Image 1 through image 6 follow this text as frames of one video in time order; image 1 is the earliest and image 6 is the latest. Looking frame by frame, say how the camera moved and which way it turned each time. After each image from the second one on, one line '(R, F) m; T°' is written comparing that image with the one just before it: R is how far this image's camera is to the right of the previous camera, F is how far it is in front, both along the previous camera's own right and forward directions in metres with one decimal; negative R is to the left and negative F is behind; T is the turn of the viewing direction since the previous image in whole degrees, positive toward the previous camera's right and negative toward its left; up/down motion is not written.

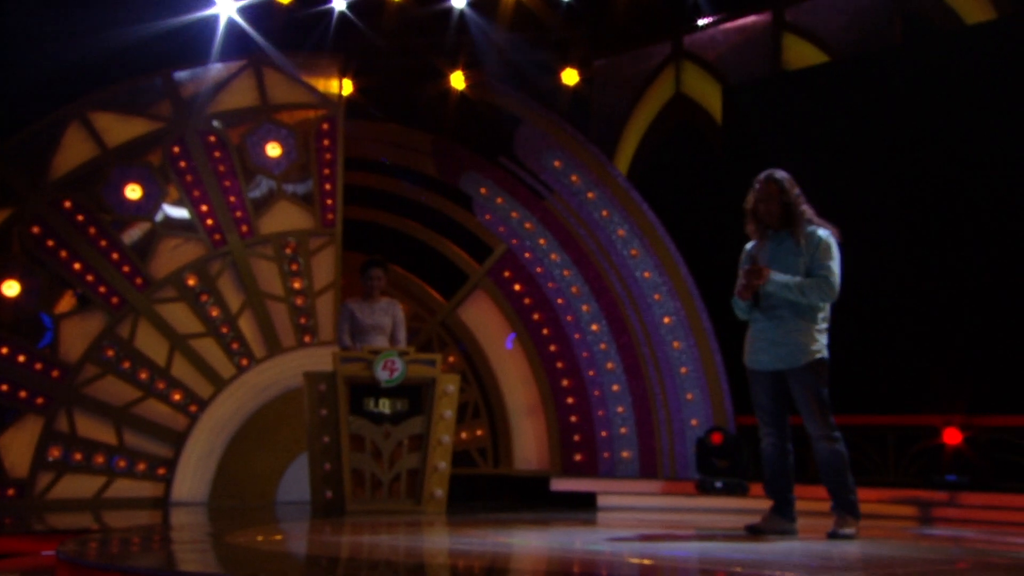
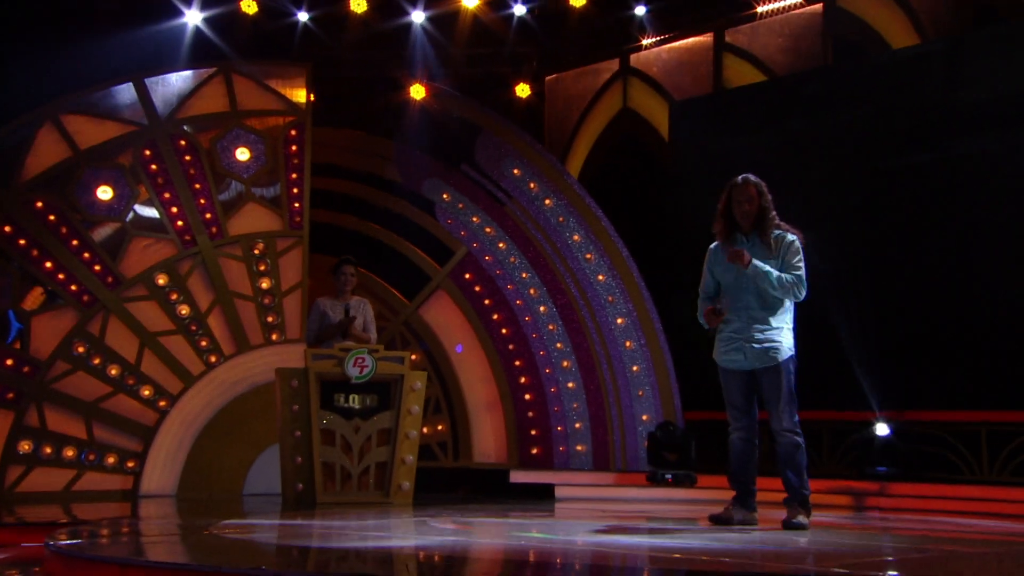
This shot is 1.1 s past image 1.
(+0.3, -0.2) m; 0°
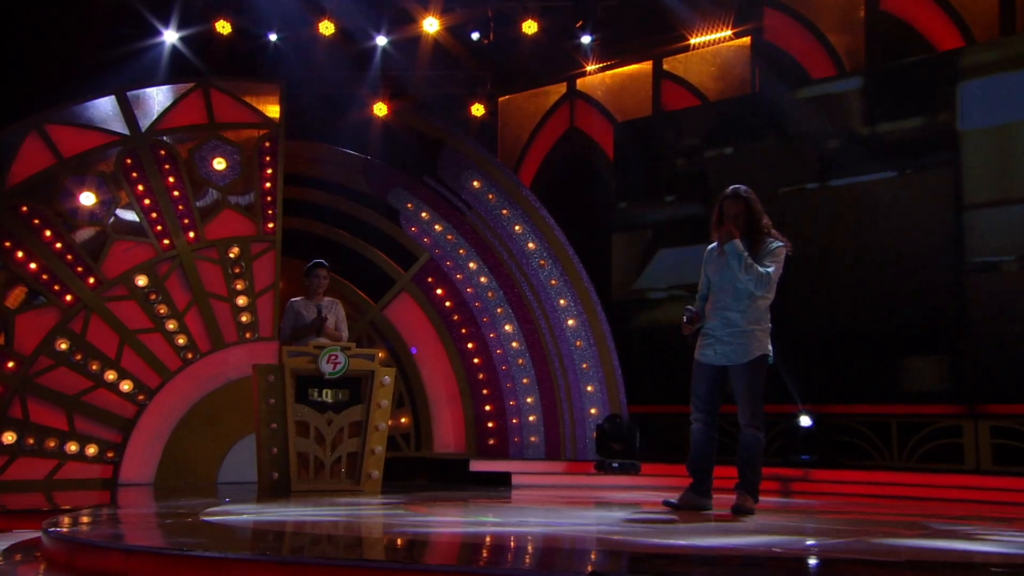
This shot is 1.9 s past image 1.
(+0.2, -0.5) m; +2°
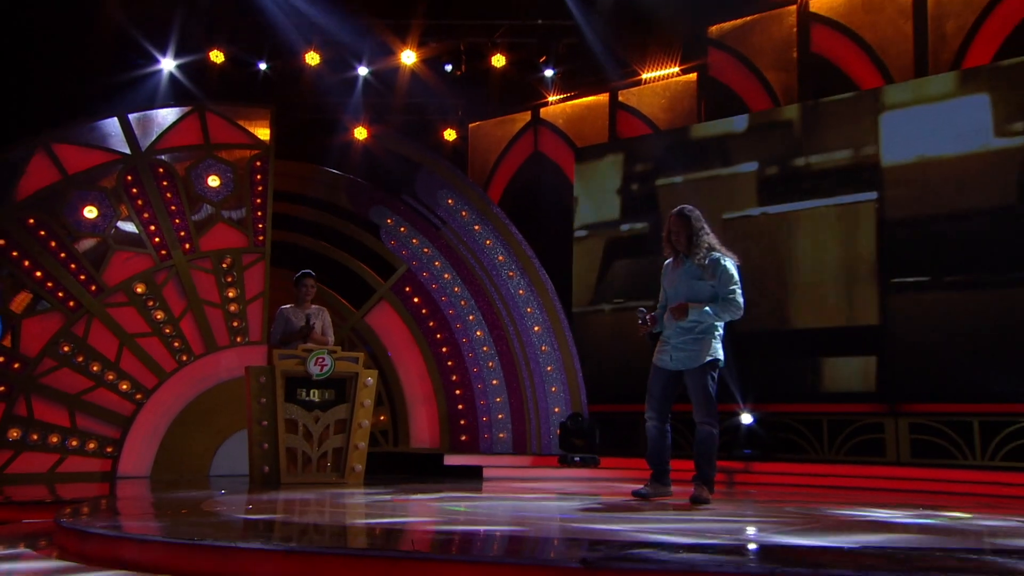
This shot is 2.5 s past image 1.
(+0.2, -0.6) m; +1°
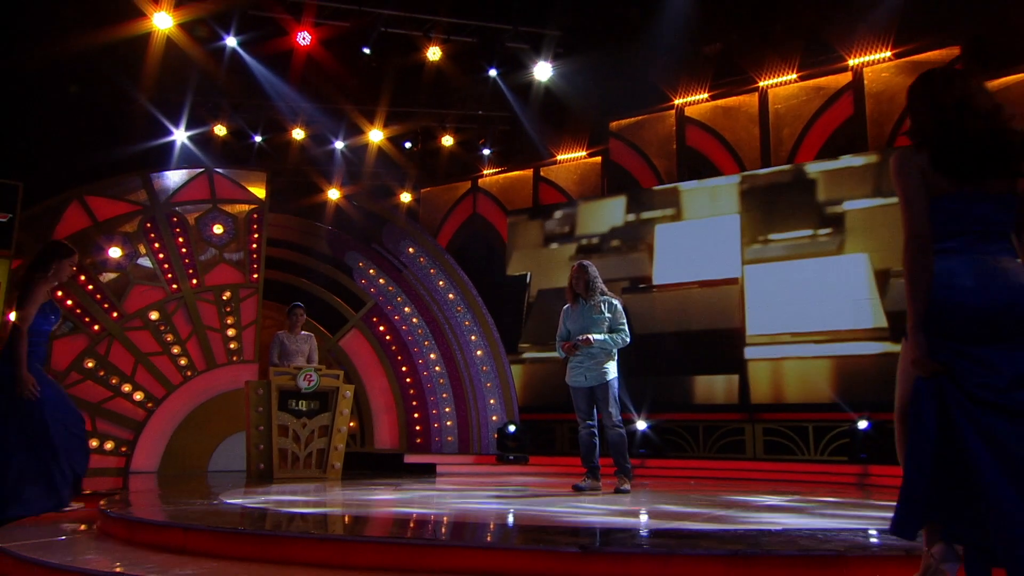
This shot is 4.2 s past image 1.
(+0.1, -1.8) m; +3°
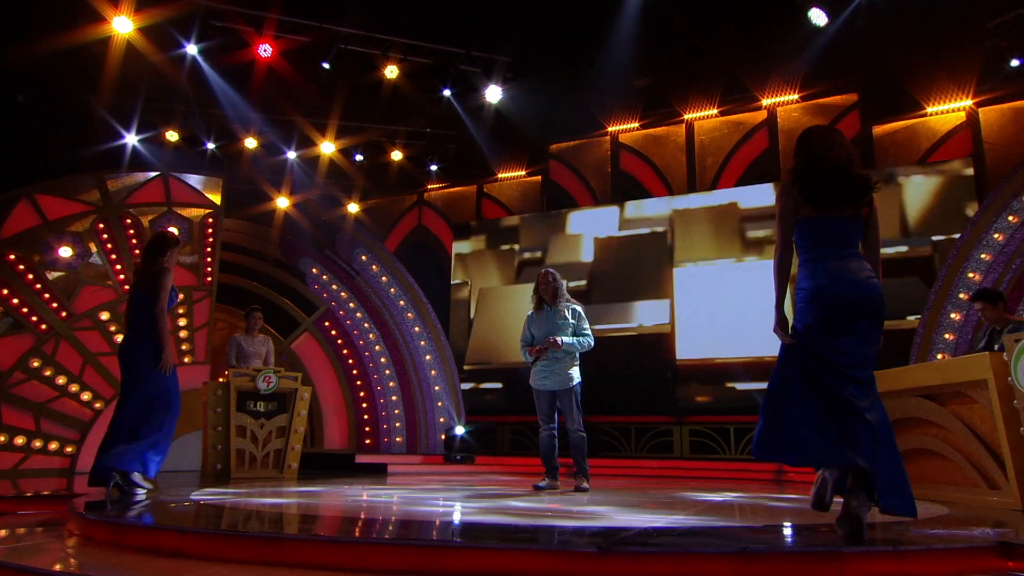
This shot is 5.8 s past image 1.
(-0.3, -0.5) m; +6°
